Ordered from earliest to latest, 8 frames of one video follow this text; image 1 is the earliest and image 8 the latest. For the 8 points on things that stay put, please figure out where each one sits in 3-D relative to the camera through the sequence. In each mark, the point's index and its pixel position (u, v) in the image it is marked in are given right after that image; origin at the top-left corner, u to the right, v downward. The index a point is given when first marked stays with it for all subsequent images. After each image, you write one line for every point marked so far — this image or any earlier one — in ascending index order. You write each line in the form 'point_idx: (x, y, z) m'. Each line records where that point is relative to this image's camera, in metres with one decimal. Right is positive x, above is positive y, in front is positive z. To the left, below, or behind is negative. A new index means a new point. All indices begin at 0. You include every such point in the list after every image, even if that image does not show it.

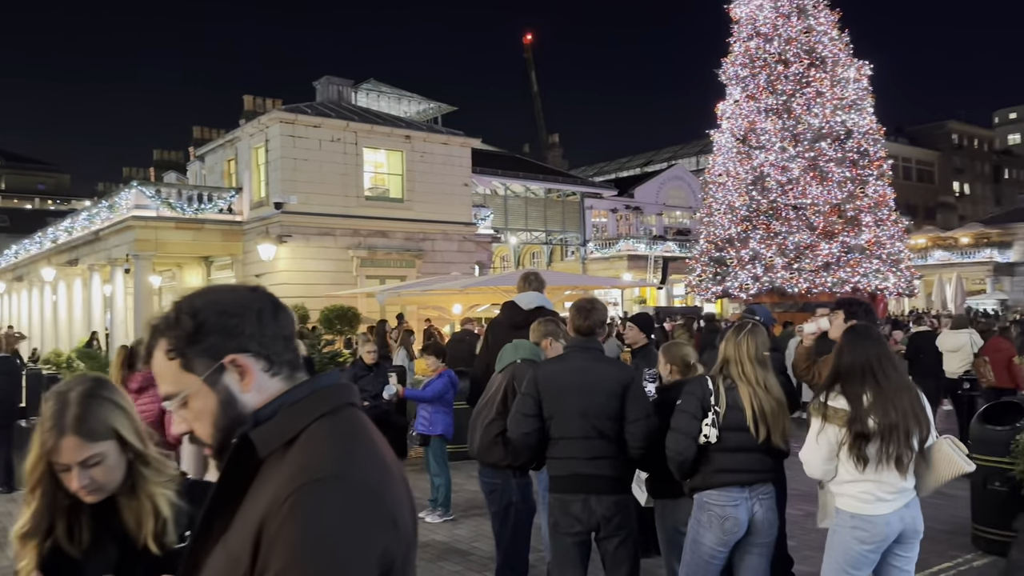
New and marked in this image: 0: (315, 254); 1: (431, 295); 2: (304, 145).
0: (-4.8, +0.8, +19.3) m
1: (-1.7, -0.2, +16.9) m
2: (-5.1, +3.5, +19.2) m
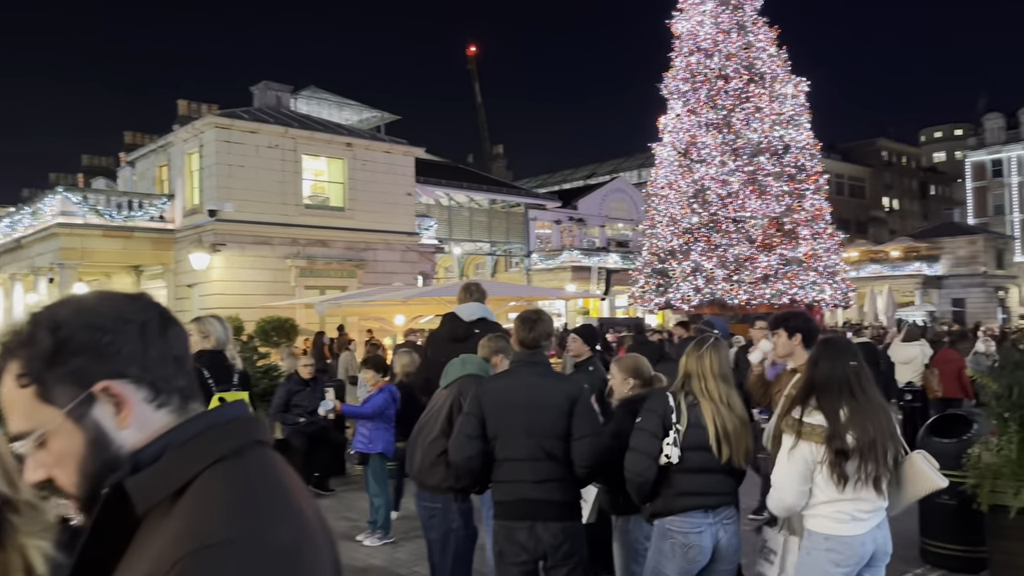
0: (-6.2, +0.6, +18.7) m
1: (-2.9, -0.4, +16.5) m
2: (-6.4, +3.2, +18.6) m
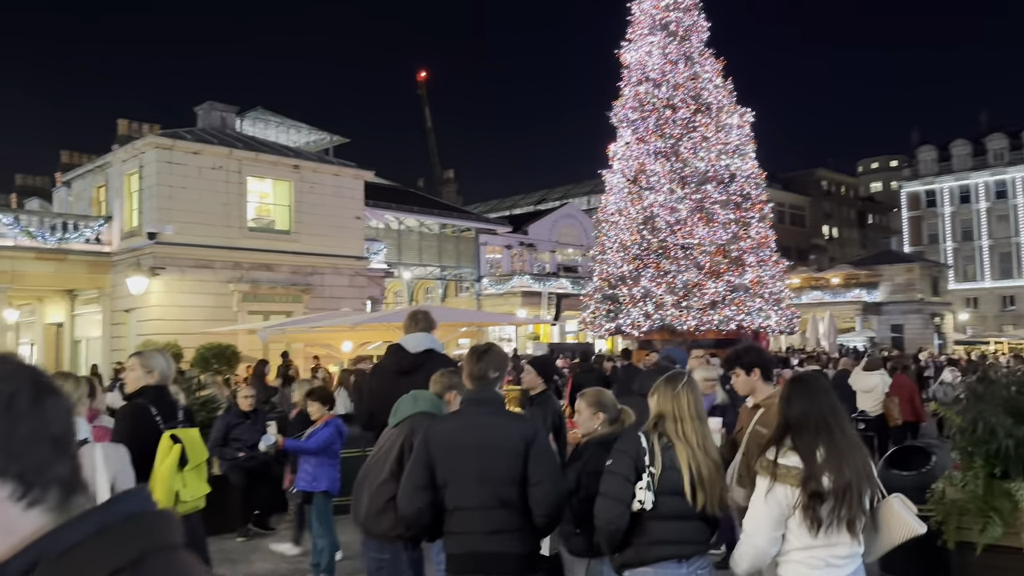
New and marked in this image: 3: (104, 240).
0: (-7.3, 0.0, +18.0) m
1: (-4.0, -0.9, +16.1) m
2: (-7.6, +2.7, +18.1) m
3: (-10.1, +1.2, +19.5) m
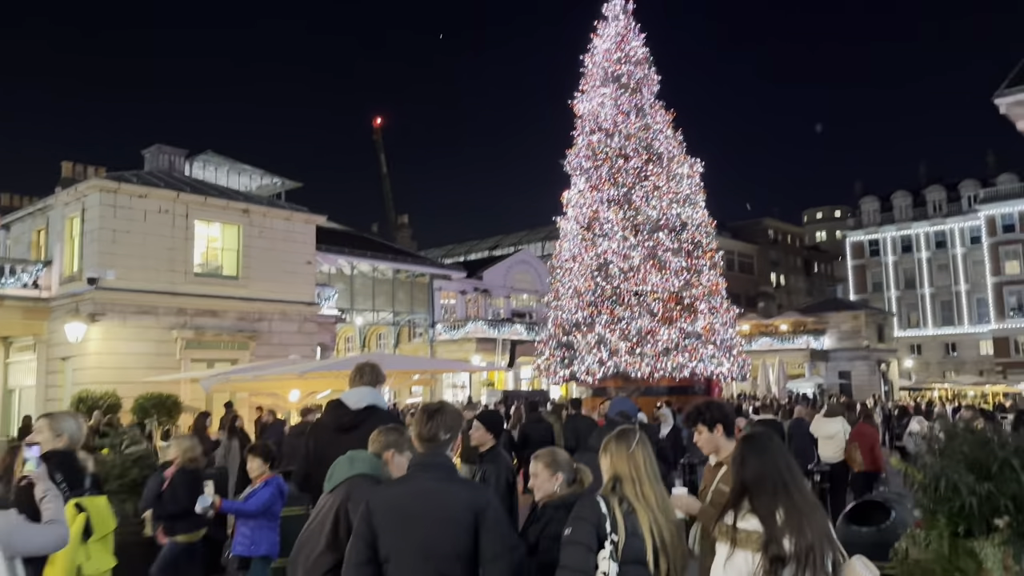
0: (-8.4, -1.0, +17.4) m
1: (-4.9, -1.9, +15.6) m
2: (-8.6, +1.6, +17.6) m
3: (-11.2, +0.1, +18.8) m
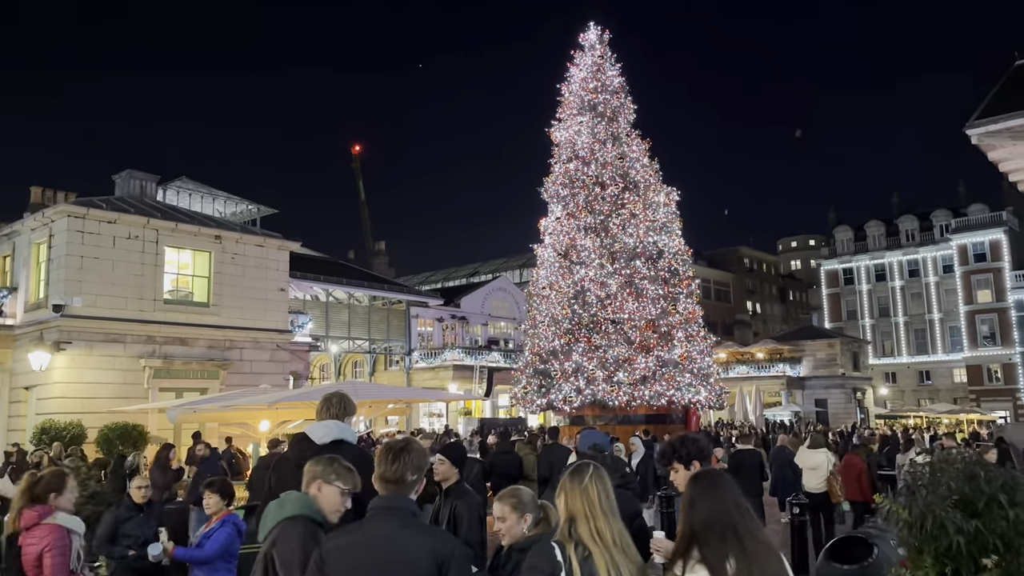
0: (-8.9, -1.6, +17.0) m
1: (-5.4, -2.4, +15.2) m
2: (-9.1, +1.0, +17.2) m
3: (-11.8, -0.6, +18.3) m
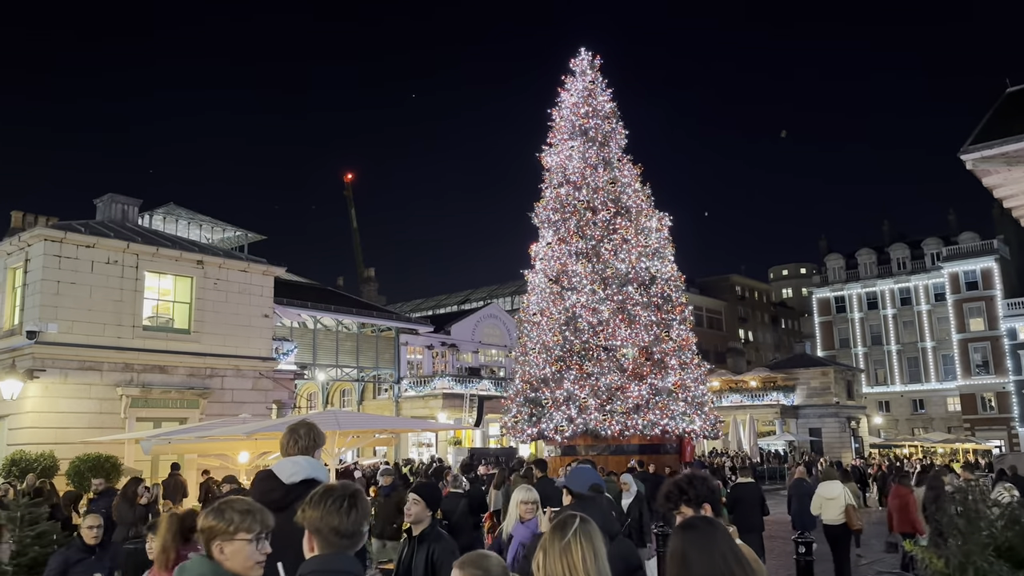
0: (-9.1, -2.2, +16.4) m
1: (-5.6, -2.9, +14.6) m
2: (-9.4, +0.5, +16.7) m
3: (-12.0, -1.1, +17.7) m
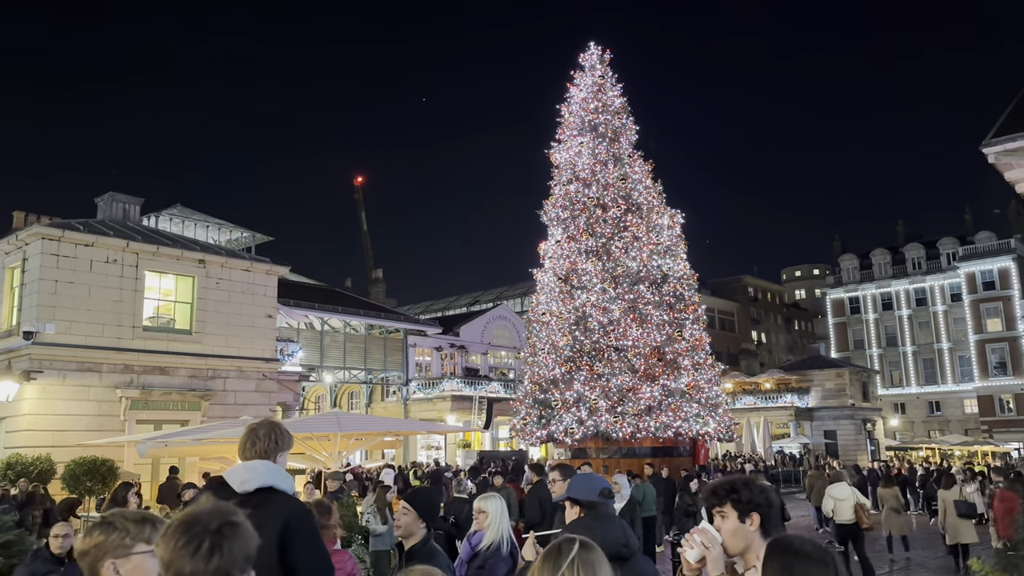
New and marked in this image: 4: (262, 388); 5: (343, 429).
0: (-9.0, -2.2, +16.0) m
1: (-5.4, -2.8, +14.2) m
2: (-9.2, +0.5, +16.4) m
3: (-11.8, -1.1, +17.4) m
4: (-6.1, -2.4, +19.2) m
5: (-2.8, -2.3, +13.1) m
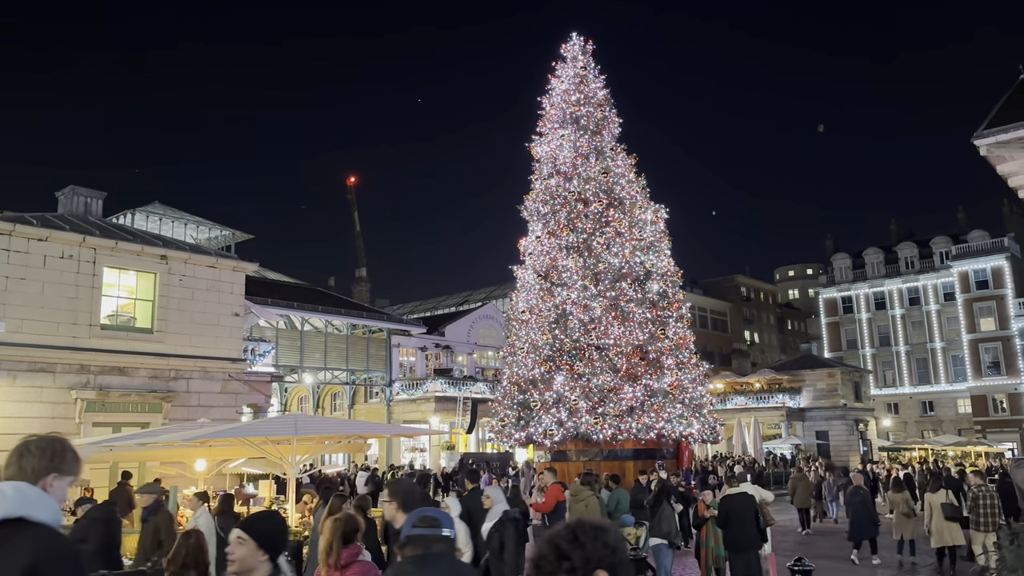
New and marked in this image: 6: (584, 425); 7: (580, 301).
0: (-9.5, -2.1, +15.3) m
1: (-5.9, -2.8, +13.5) m
2: (-9.7, +0.5, +15.6) m
3: (-12.4, -1.1, +16.6) m
4: (-6.6, -2.4, +18.5) m
5: (-3.3, -2.3, +12.4) m
6: (+1.8, -3.4, +19.7) m
7: (+1.7, -0.3, +20.1) m
